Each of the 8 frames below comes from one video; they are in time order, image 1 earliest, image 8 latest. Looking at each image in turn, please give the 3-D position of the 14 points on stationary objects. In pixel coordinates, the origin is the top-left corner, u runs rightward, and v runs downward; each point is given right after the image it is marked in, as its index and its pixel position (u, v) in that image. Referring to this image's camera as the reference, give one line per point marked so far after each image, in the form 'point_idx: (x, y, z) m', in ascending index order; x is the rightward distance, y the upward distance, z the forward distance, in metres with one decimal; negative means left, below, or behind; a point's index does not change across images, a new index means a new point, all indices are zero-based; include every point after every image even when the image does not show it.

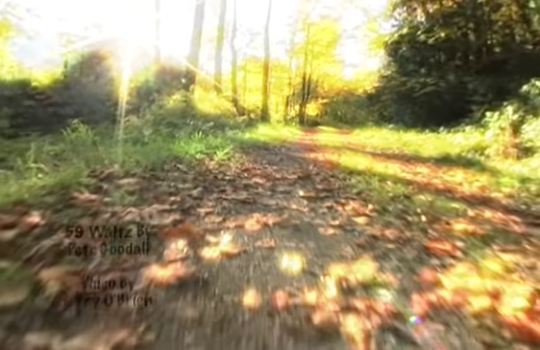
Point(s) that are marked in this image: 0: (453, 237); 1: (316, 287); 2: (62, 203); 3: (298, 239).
0: (+1.3, -0.4, +2.3) m
1: (+0.2, -0.5, +1.5) m
2: (-1.5, -0.2, +2.3) m
3: (+0.2, -0.4, +1.9) m
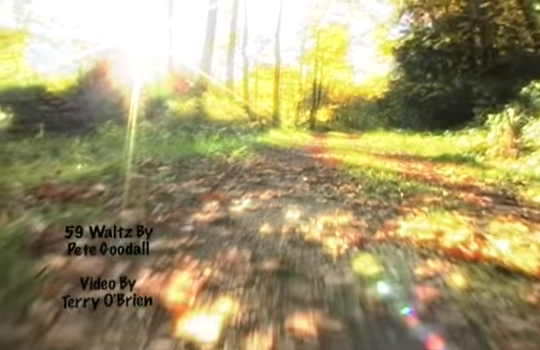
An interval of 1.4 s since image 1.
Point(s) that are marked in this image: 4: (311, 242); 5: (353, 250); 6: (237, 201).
0: (+1.4, -0.3, +2.9) m
1: (+0.3, -0.3, +2.2) m
2: (-1.5, 0.0, +3.0) m
3: (+0.2, -0.3, +2.5) m
4: (+0.2, -0.4, +1.8) m
5: (+0.5, -0.4, +1.7) m
6: (-0.3, -0.2, +2.5) m
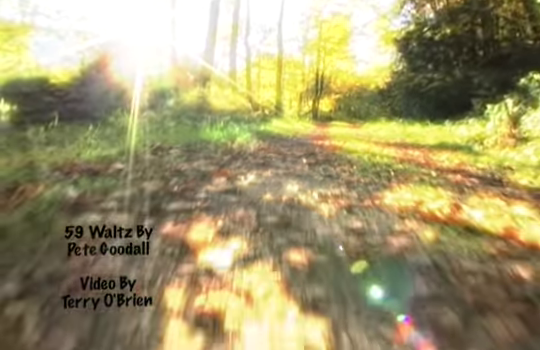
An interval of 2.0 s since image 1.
0: (+1.4, -0.1, +3.2) m
1: (+0.3, -0.2, +2.5) m
2: (-1.4, +0.2, +3.3) m
3: (+0.3, -0.1, +2.8) m
4: (+0.2, -0.2, +2.1) m
5: (+0.5, -0.2, +2.1) m
6: (-0.2, -0.1, +2.8) m
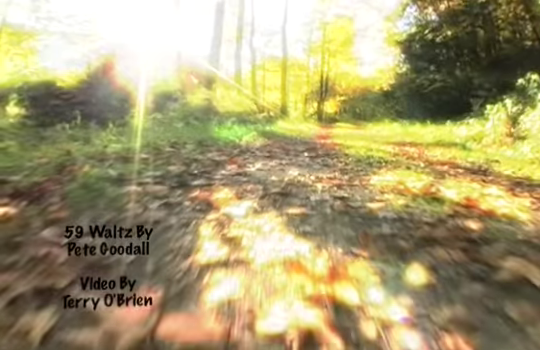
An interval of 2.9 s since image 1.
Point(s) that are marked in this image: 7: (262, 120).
0: (+1.4, +0.1, +3.6) m
1: (+0.3, 0.0, +2.9) m
2: (-1.4, +0.3, +3.7) m
3: (+0.3, +0.1, +3.3) m
4: (+0.2, -0.1, +2.6) m
5: (+0.5, -0.1, +2.5) m
6: (-0.2, +0.1, +3.2) m
7: (-0.2, +1.3, +8.1) m
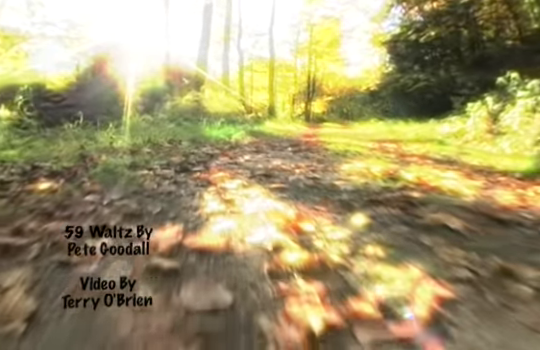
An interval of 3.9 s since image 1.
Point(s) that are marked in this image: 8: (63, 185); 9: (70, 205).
0: (+1.3, +0.2, +4.1) m
1: (+0.2, +0.1, +3.4) m
2: (-1.6, +0.4, +4.2) m
3: (+0.2, +0.2, +3.8) m
4: (+0.1, 0.0, +3.1) m
5: (+0.4, 0.0, +3.0) m
6: (-0.3, +0.2, +3.7) m
7: (-0.5, +1.4, +8.6) m
8: (-1.4, -0.1, +2.1) m
9: (-1.1, -0.2, +1.7) m
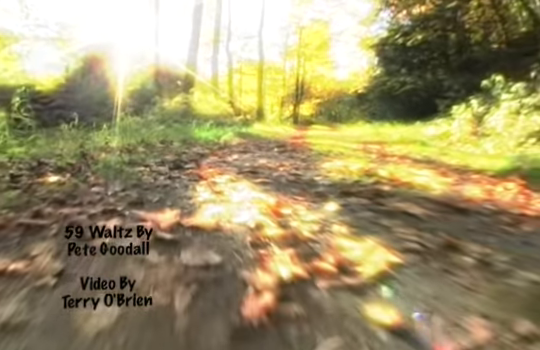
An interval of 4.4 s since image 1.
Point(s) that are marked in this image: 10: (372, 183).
0: (+1.1, +0.2, +4.4) m
1: (0.0, +0.1, +3.7) m
2: (-1.7, +0.4, +4.4) m
3: (0.0, +0.2, +4.0) m
4: (-0.1, +0.1, +3.3) m
5: (+0.3, +0.1, +3.3) m
6: (-0.5, +0.2, +3.9) m
7: (-0.8, +1.4, +8.9) m
8: (-1.5, 0.0, +2.3) m
9: (-1.2, -0.1, +2.0) m
10: (+0.9, -0.1, +2.8) m
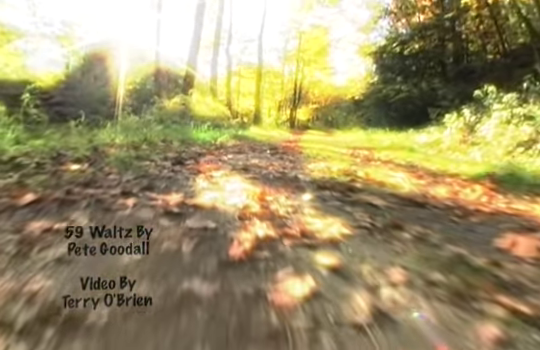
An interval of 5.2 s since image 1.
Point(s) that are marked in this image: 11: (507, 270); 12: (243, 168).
0: (+1.0, +0.2, +4.9) m
1: (-0.1, +0.2, +4.1) m
2: (-1.9, +0.5, +4.8) m
3: (-0.1, +0.2, +4.5) m
4: (-0.2, +0.1, +3.7) m
5: (+0.2, +0.1, +3.7) m
6: (-0.6, +0.3, +4.4) m
7: (-1.0, +1.4, +9.3) m
8: (-1.6, 0.0, +2.7) m
9: (-1.3, -0.1, +2.4) m
10: (+0.8, -0.1, +3.3) m
11: (+1.2, -0.5, +1.5) m
12: (-0.3, +0.1, +3.5) m
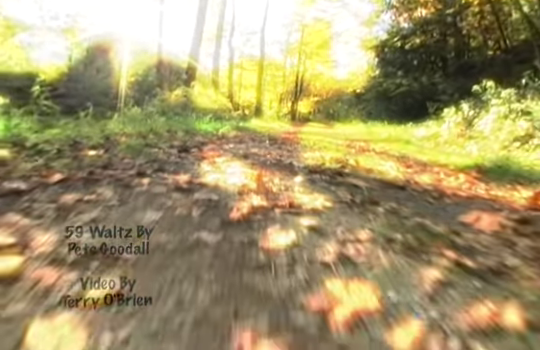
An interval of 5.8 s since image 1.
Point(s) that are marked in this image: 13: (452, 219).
0: (+0.9, +0.4, +5.2) m
1: (-0.1, +0.3, +4.4) m
2: (-1.9, +0.7, +5.1) m
3: (-0.2, +0.4, +4.8) m
4: (-0.2, +0.3, +4.1) m
5: (+0.1, +0.2, +4.0) m
6: (-0.7, +0.4, +4.7) m
7: (-1.0, +1.7, +9.6) m
8: (-1.6, +0.2, +3.0) m
9: (-1.3, +0.1, +2.7) m
10: (+0.8, +0.1, +3.6) m
11: (+1.1, -0.4, +1.9) m
12: (-0.3, +0.2, +3.8) m
13: (+1.3, -0.3, +2.3) m
